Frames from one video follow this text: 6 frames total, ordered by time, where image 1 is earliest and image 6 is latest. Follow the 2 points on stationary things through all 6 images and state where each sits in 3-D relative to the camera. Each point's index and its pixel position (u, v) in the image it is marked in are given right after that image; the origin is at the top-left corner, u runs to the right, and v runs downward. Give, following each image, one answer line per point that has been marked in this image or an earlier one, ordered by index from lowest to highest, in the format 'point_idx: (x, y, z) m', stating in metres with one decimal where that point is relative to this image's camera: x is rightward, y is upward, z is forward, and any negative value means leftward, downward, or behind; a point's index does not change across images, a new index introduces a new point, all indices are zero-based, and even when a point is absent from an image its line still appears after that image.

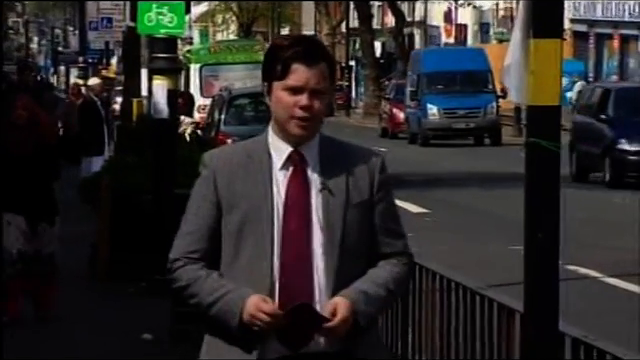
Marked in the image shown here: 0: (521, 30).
0: (+0.6, +0.4, +4.8) m
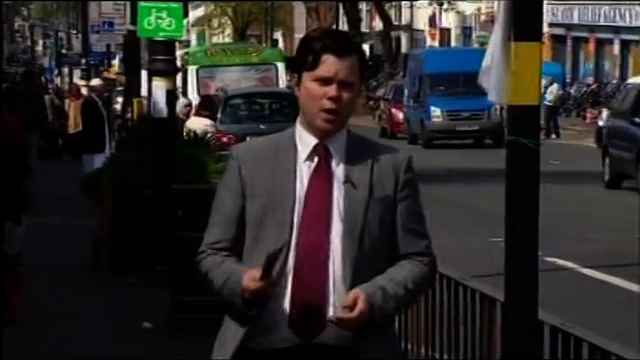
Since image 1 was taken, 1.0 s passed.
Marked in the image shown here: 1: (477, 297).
0: (+0.6, +0.4, +5.1) m
1: (+0.6, -0.4, +5.9) m
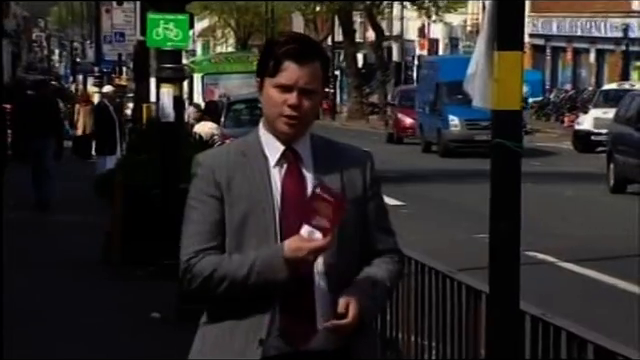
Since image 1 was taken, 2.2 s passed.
0: (+0.5, +0.5, +5.5) m
1: (+0.6, -0.4, +6.3) m
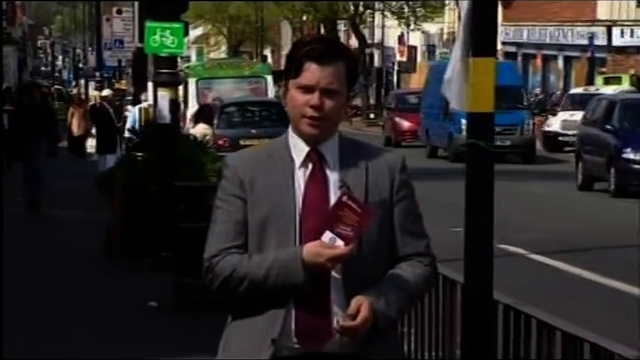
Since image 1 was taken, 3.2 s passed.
0: (+0.5, +0.5, +5.9) m
1: (+0.5, -0.4, +6.7) m
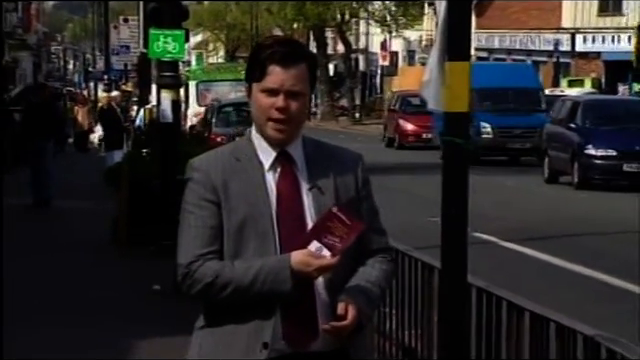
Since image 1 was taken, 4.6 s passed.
0: (+0.4, +0.5, +6.5) m
1: (+0.5, -0.4, +7.3) m
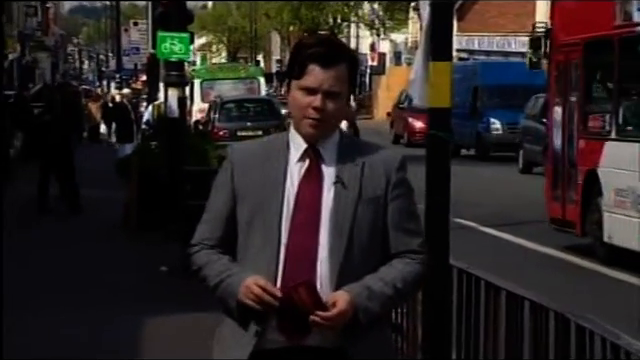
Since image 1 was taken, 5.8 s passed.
0: (+0.4, +0.5, +7.2) m
1: (+0.4, -0.3, +8.0) m
